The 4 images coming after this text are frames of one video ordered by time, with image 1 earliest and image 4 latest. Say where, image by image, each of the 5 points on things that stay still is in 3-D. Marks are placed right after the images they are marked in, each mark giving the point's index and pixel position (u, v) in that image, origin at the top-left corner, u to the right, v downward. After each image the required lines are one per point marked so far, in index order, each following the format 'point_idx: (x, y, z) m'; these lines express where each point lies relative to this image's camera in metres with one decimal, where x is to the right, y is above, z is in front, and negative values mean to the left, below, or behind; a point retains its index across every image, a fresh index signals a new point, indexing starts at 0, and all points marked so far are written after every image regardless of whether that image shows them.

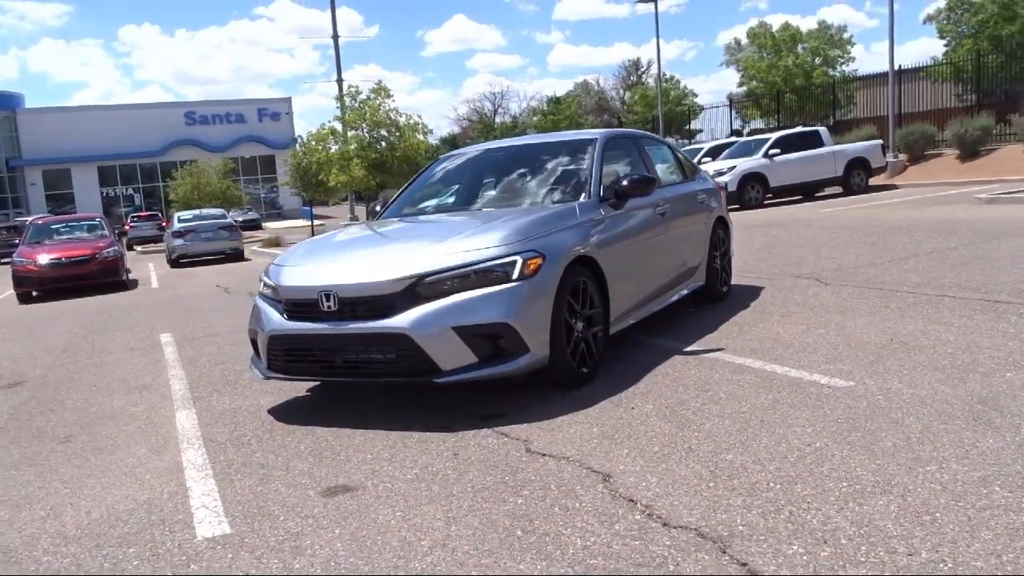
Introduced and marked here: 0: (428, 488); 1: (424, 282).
0: (-0.4, -1.0, +4.3) m
1: (-0.5, 0.0, +5.4) m
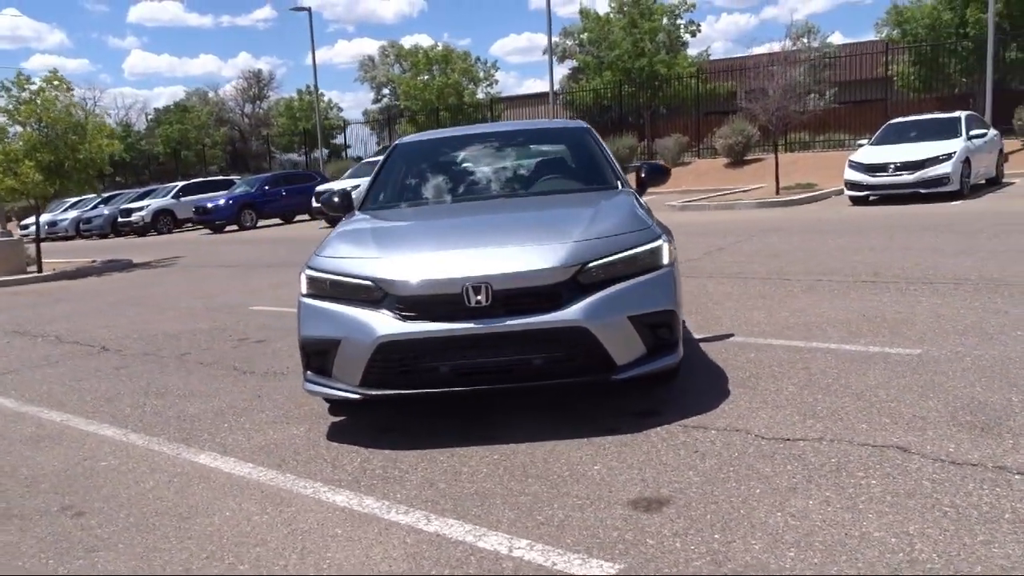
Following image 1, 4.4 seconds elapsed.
0: (+1.0, -0.9, +3.9) m
1: (+0.4, +0.1, +4.8) m
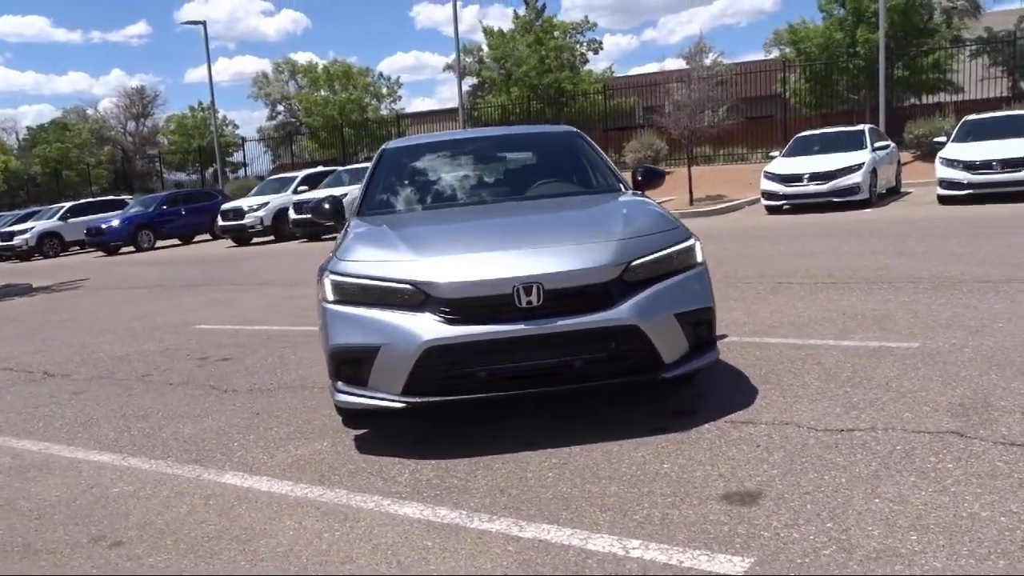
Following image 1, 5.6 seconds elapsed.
0: (+1.4, -0.8, +3.9) m
1: (+0.6, +0.1, +4.7) m
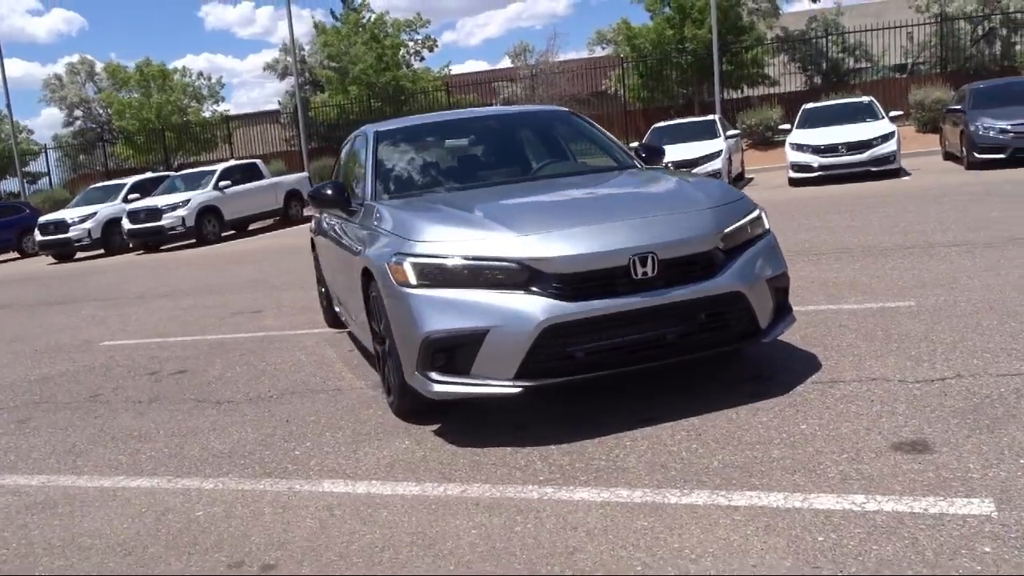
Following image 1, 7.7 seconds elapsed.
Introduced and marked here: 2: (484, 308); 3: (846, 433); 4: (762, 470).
0: (+2.1, -0.6, +4.1) m
1: (+1.1, +0.3, +4.7) m
2: (-0.2, -0.1, +4.4) m
3: (+1.5, -0.7, +4.1) m
4: (+1.0, -0.8, +3.7) m
